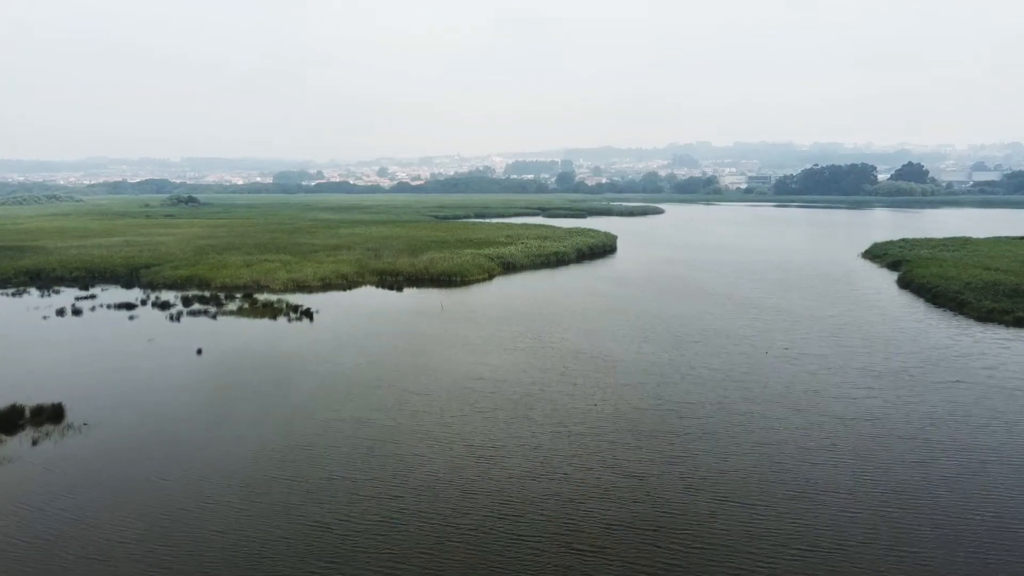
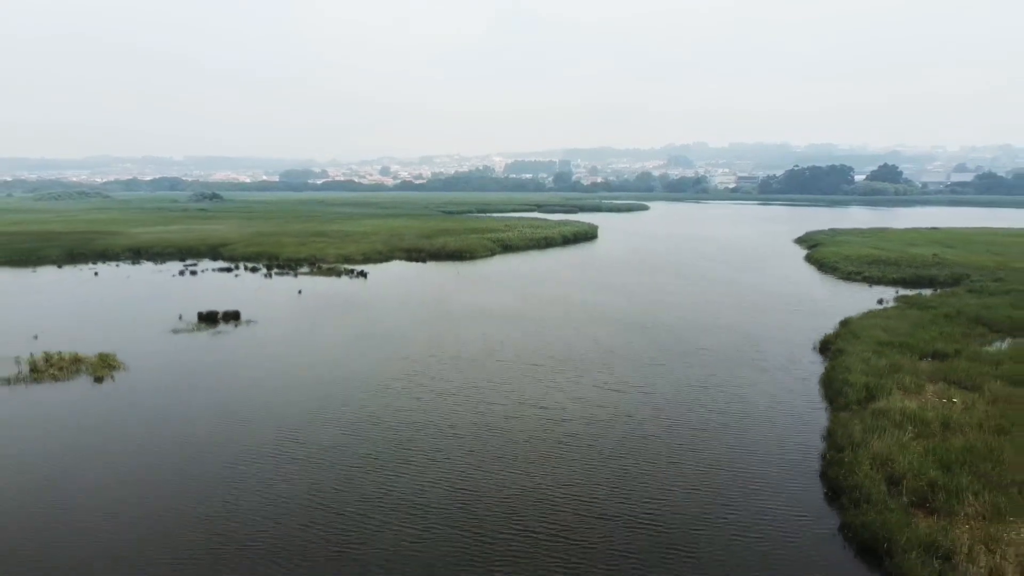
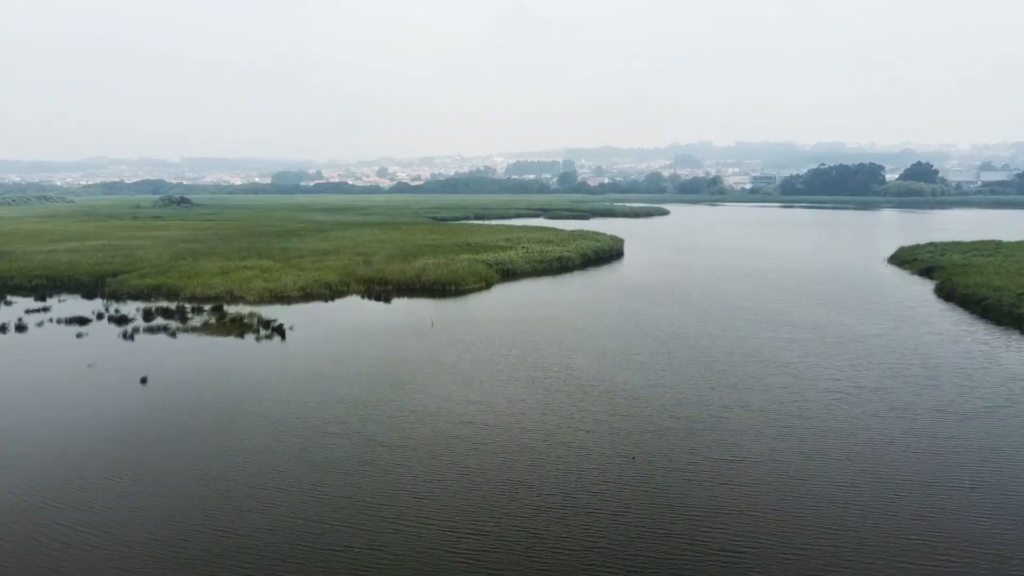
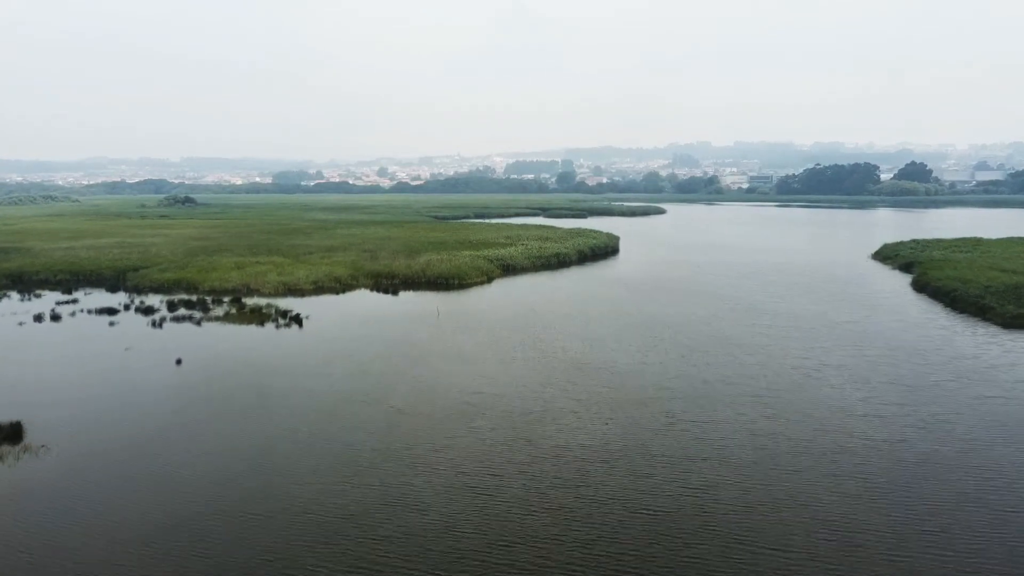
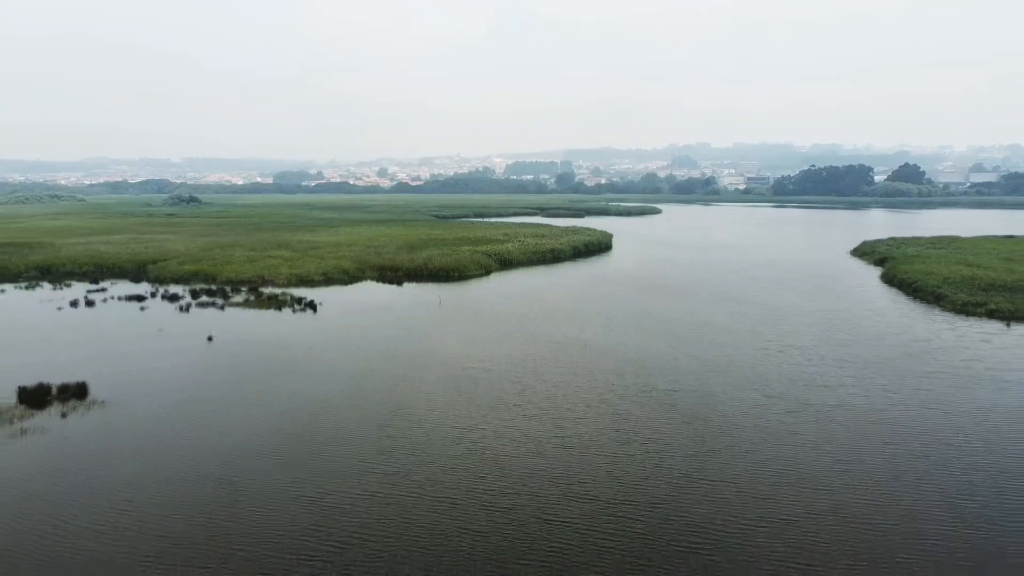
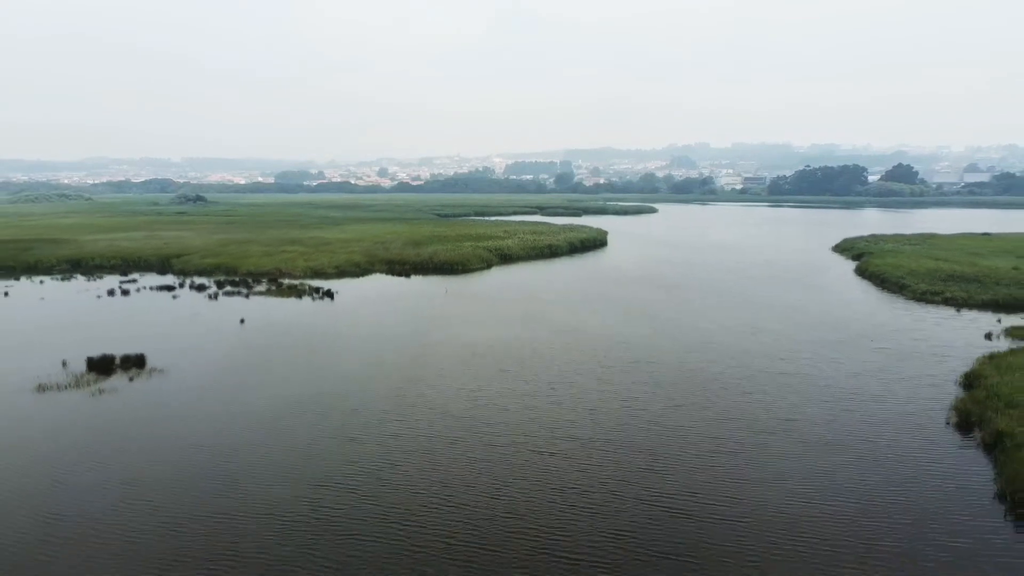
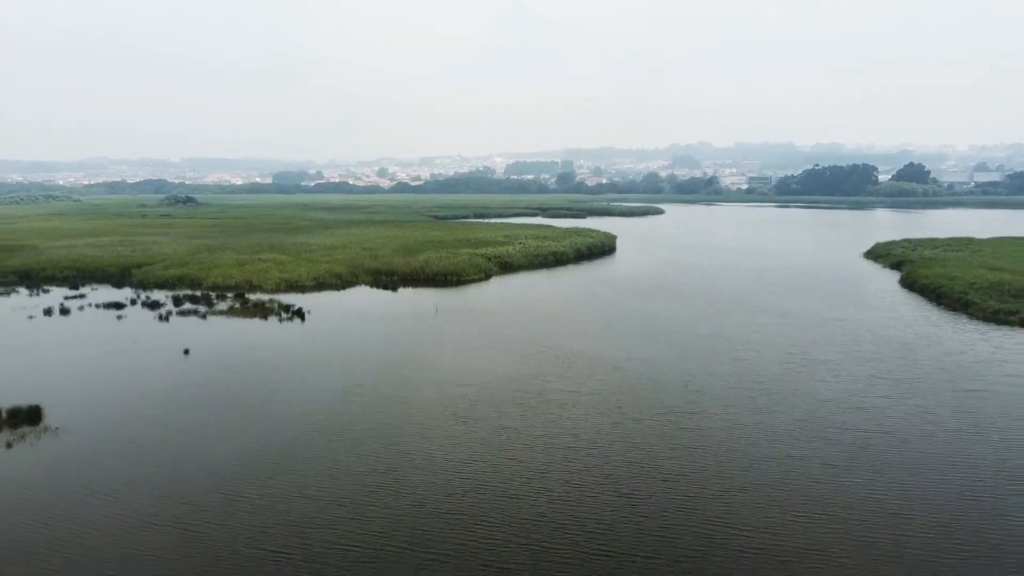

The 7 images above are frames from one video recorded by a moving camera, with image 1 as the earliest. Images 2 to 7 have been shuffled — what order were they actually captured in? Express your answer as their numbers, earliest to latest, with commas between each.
4, 3, 7, 5, 6, 2
